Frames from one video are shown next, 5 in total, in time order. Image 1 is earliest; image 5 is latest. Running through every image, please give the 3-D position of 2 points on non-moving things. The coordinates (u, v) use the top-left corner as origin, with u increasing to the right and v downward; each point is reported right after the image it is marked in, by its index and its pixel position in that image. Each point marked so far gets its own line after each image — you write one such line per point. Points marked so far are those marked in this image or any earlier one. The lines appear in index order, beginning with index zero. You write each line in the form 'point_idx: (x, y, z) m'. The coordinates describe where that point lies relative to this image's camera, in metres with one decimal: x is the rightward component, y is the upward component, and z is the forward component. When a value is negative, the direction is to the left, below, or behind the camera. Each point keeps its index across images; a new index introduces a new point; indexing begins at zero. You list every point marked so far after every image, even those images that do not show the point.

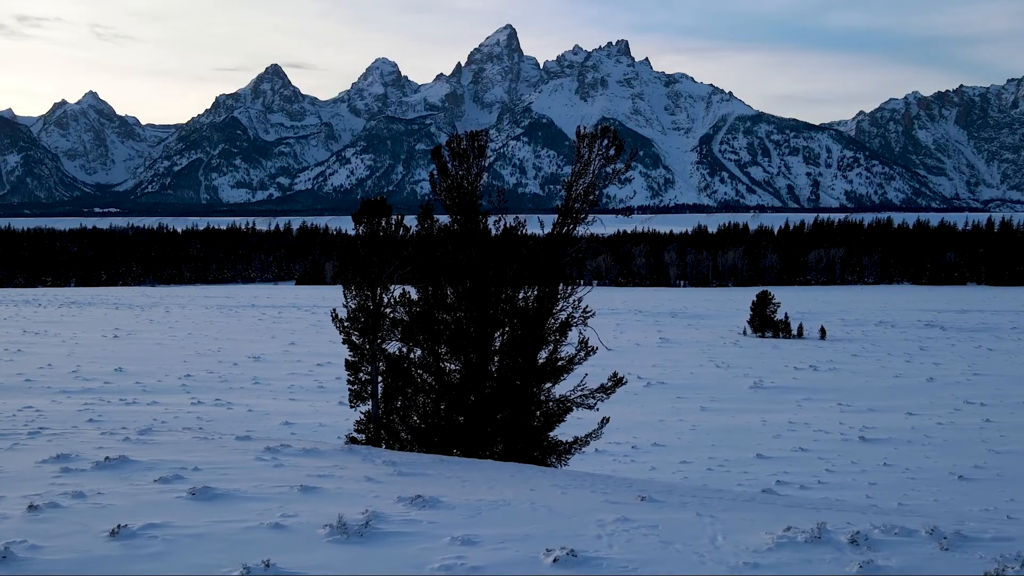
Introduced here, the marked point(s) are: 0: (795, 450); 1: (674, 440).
0: (+6.6, -3.8, +16.2) m
1: (+3.9, -3.7, +17.1) m
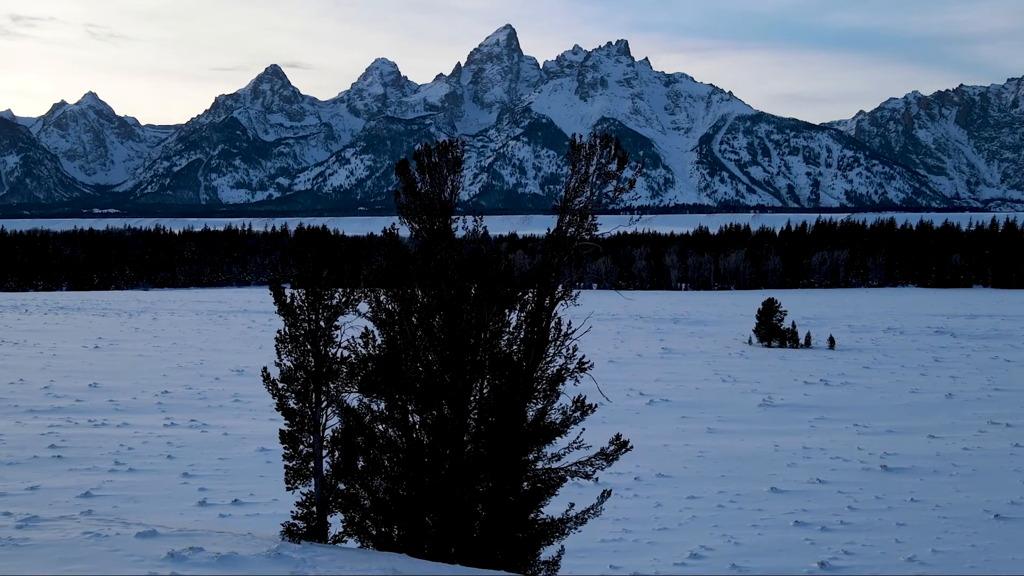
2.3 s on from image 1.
0: (+6.4, -4.2, +14.9) m
1: (+3.8, -4.1, +15.7) m
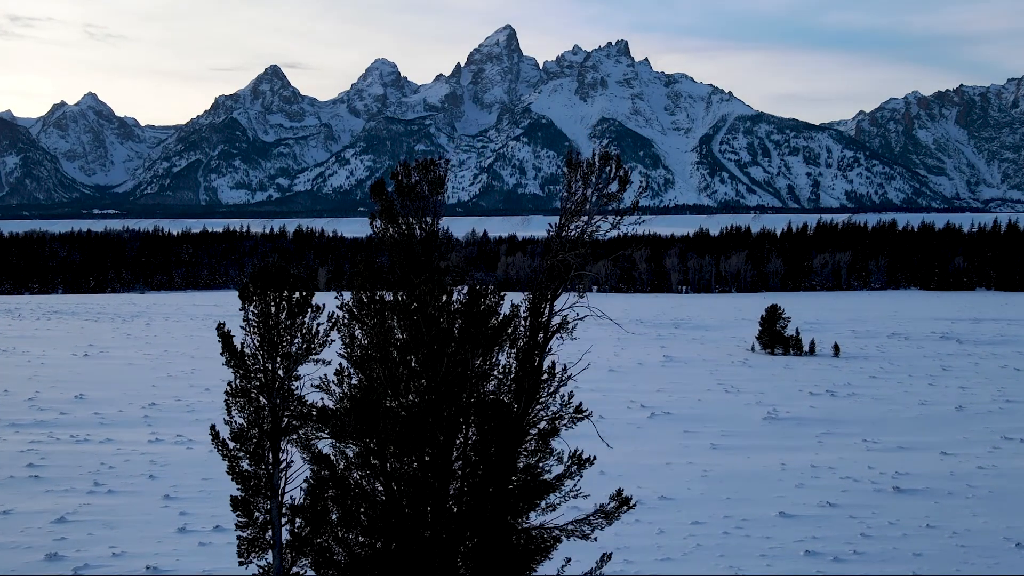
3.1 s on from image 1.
0: (+6.3, -4.4, +14.2) m
1: (+3.7, -4.4, +15.1) m
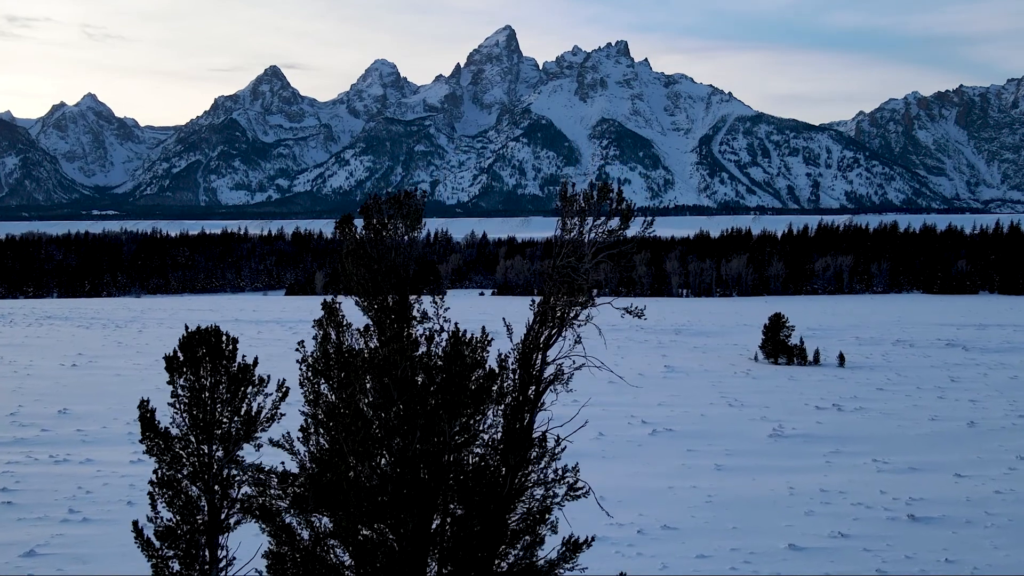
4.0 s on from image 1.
0: (+6.2, -4.8, +13.5) m
1: (+3.6, -4.8, +14.3) m
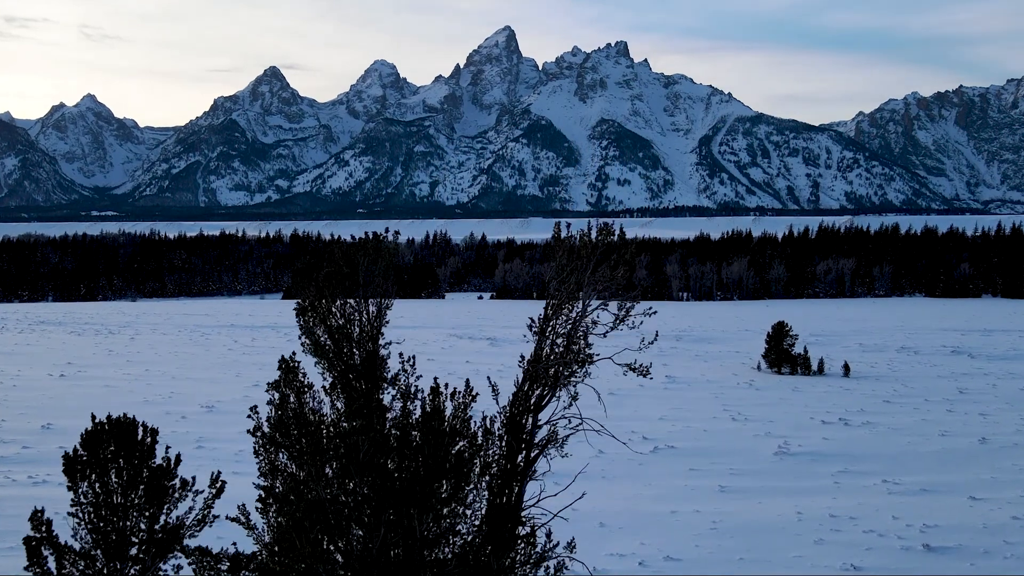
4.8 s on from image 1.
0: (+6.1, -5.2, +12.8) m
1: (+3.5, -5.1, +13.7) m
